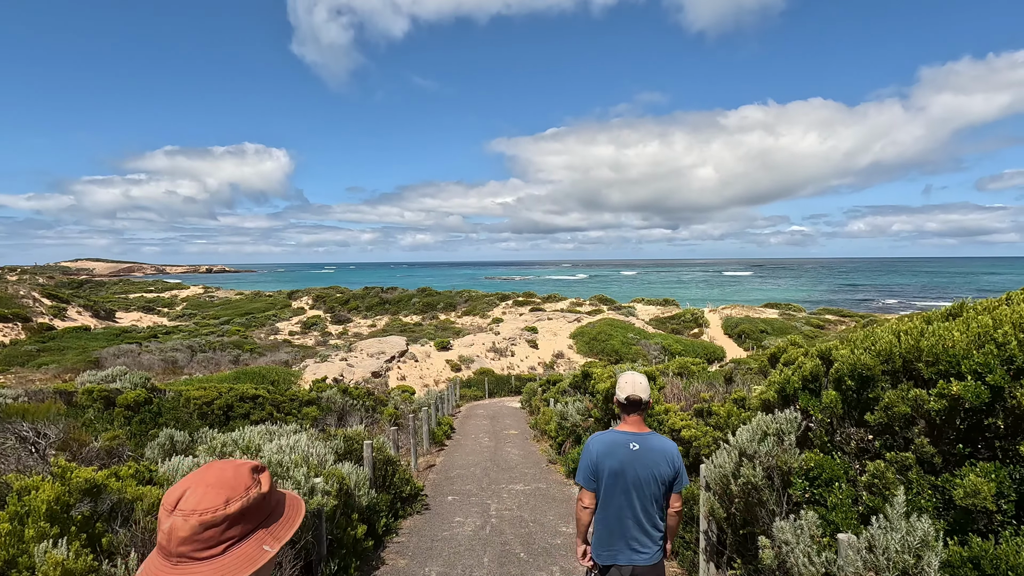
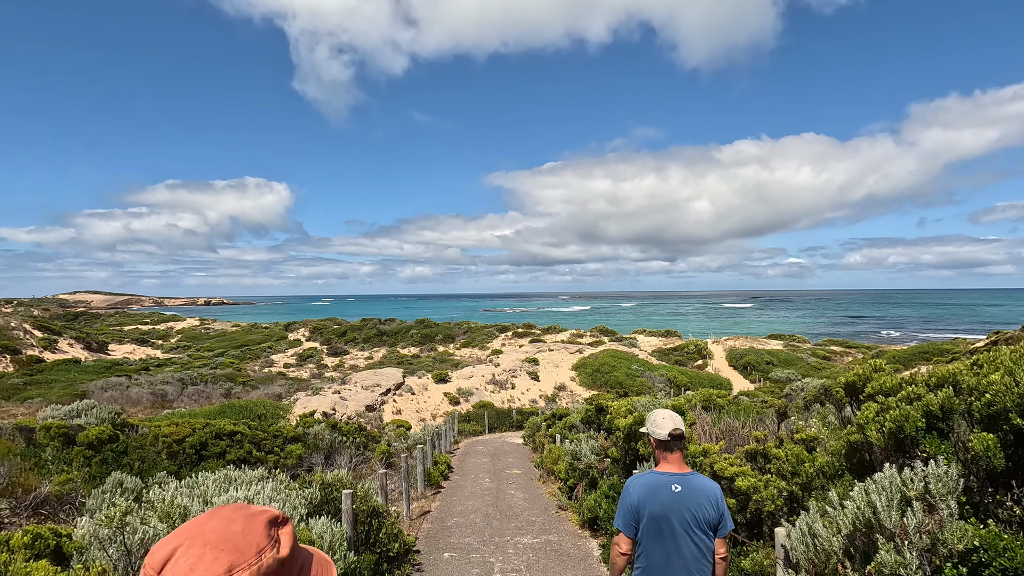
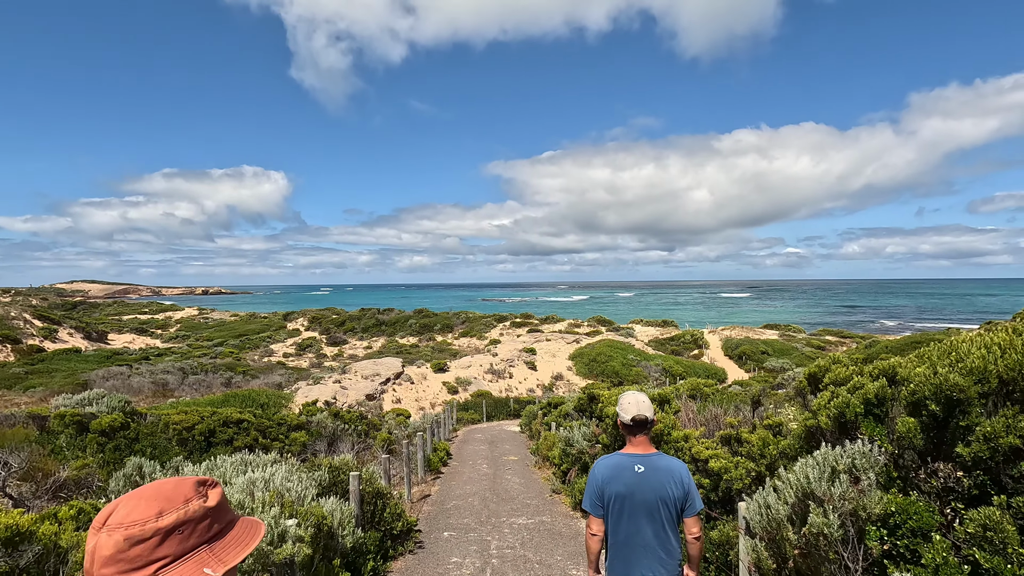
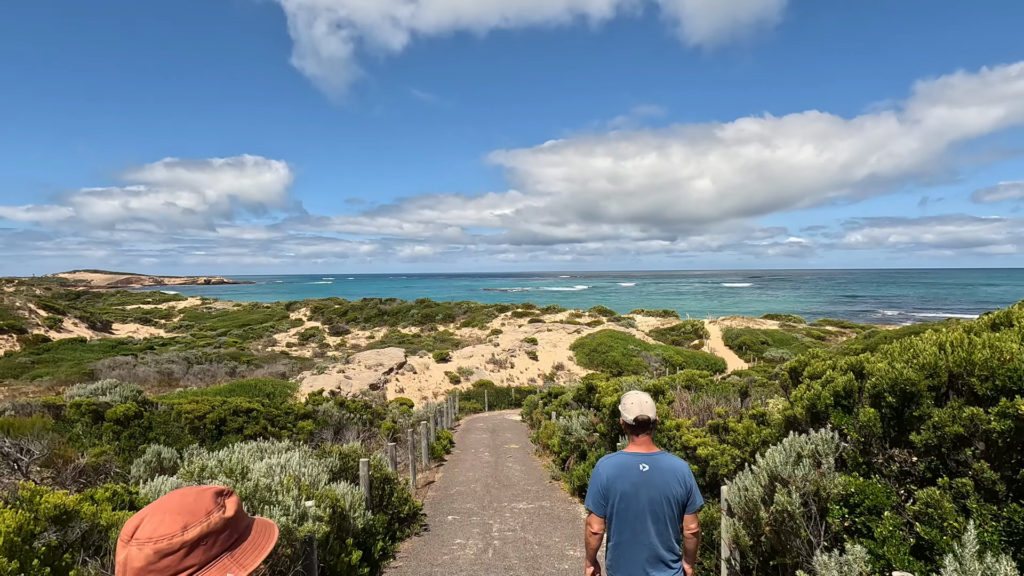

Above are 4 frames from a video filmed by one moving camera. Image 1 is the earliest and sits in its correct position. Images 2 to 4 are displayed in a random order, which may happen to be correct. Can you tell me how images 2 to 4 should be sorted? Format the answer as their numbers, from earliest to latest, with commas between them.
4, 3, 2
